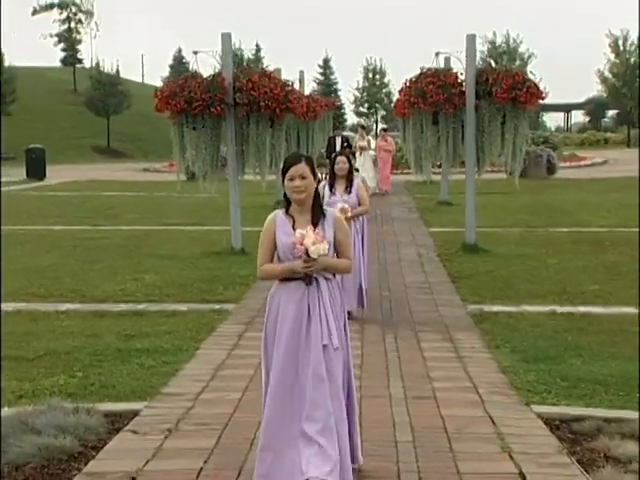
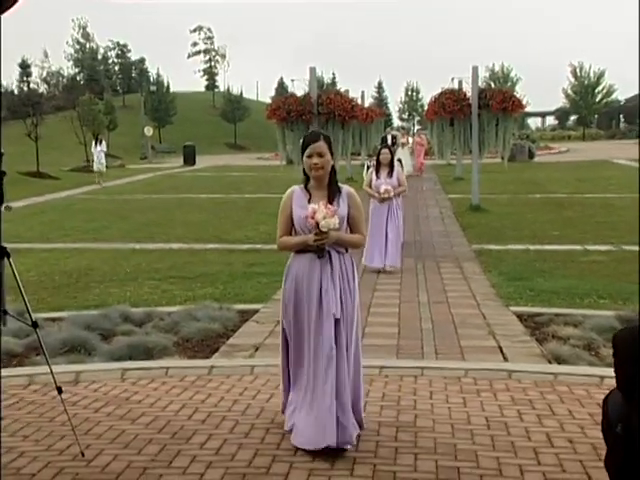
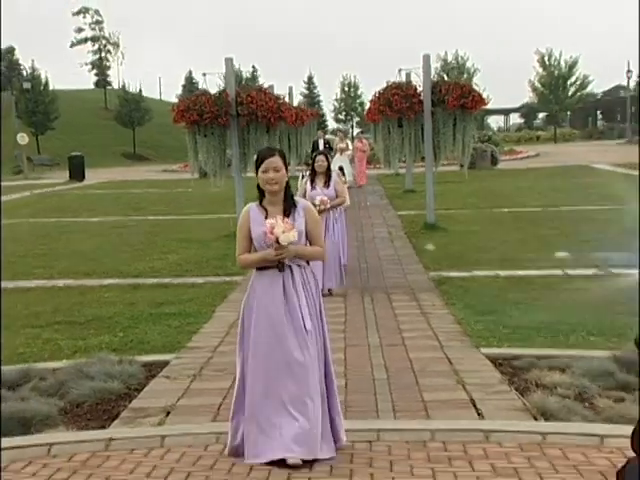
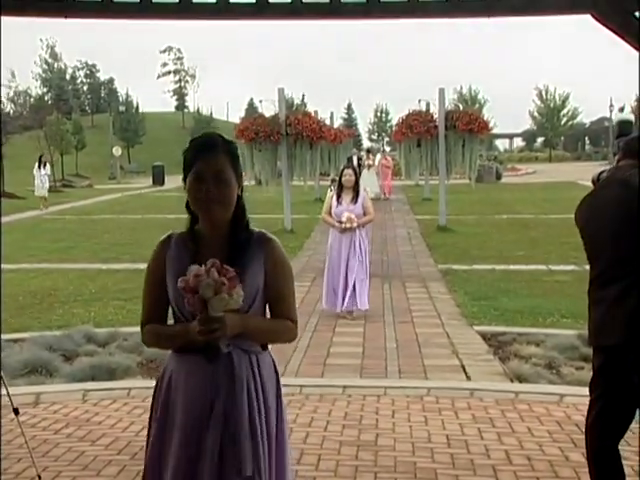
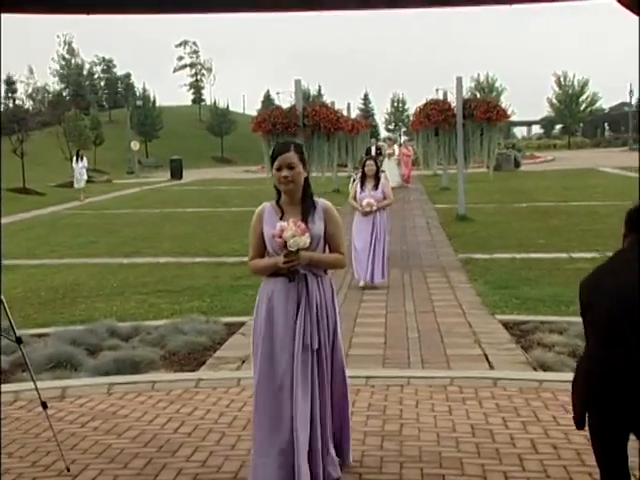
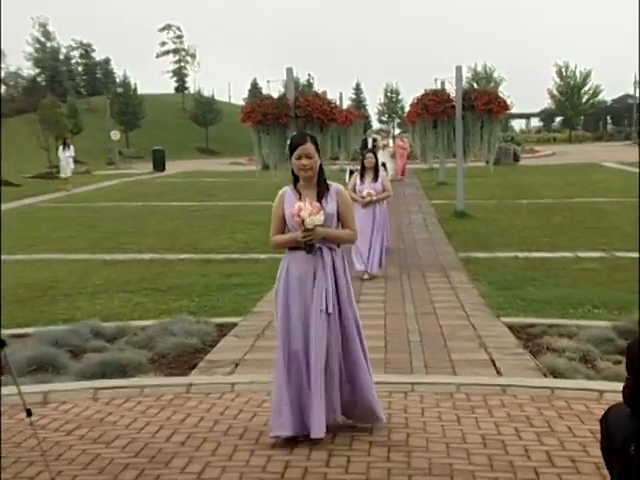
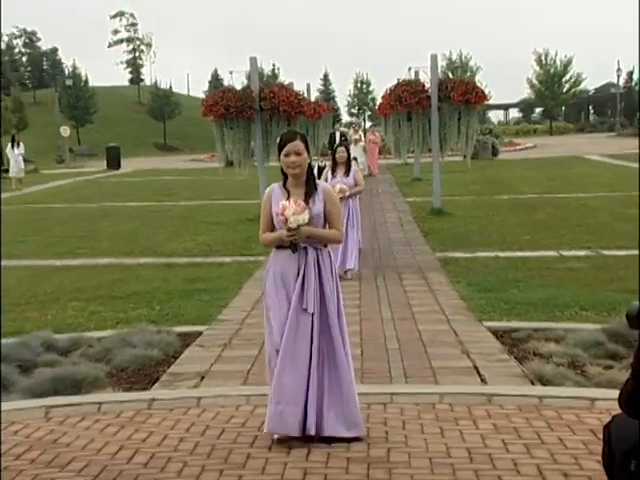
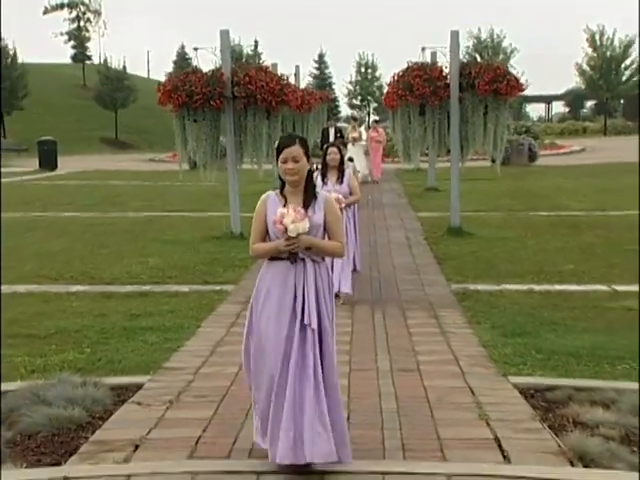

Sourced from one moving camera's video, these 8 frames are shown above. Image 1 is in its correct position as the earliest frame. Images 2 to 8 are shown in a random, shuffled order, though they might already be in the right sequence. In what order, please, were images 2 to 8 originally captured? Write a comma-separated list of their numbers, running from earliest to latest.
8, 3, 7, 6, 2, 5, 4
